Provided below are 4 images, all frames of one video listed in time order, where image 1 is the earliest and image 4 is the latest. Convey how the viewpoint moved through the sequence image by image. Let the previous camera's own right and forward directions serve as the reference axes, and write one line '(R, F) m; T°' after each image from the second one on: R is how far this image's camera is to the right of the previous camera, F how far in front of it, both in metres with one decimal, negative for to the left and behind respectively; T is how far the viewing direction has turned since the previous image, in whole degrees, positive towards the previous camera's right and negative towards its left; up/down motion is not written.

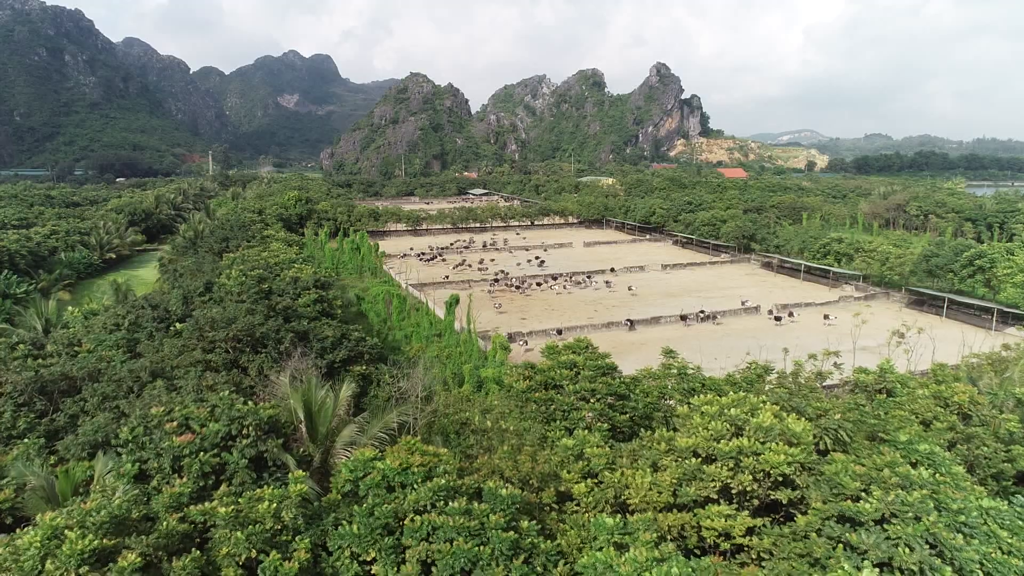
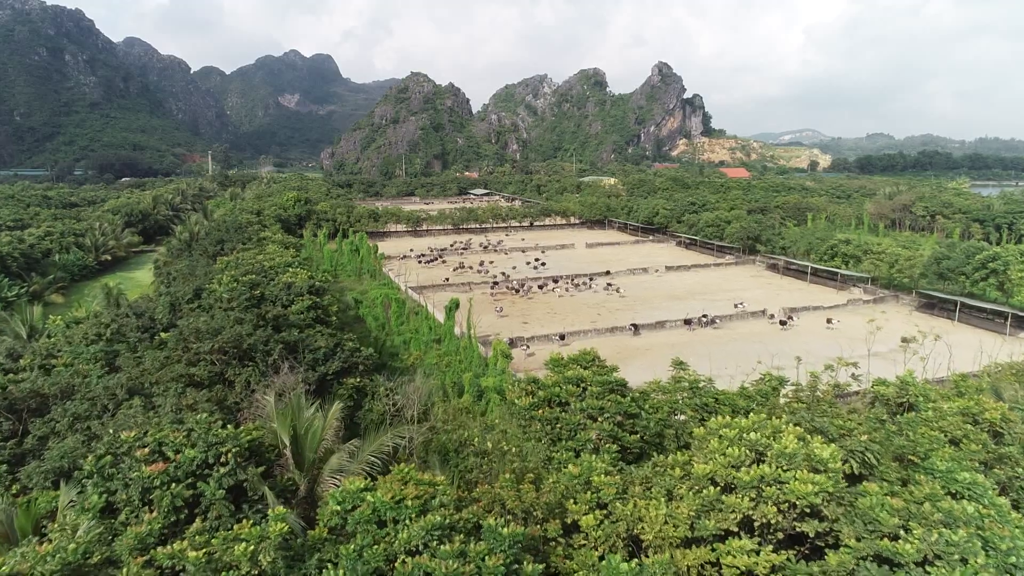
(0.0, +0.6) m; 0°
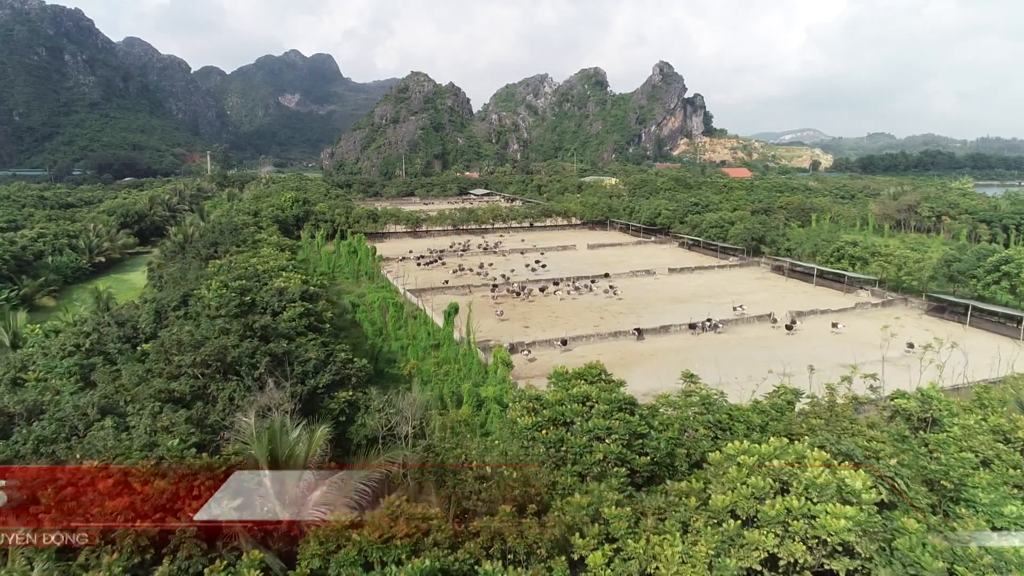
(0.0, +0.6) m; 0°
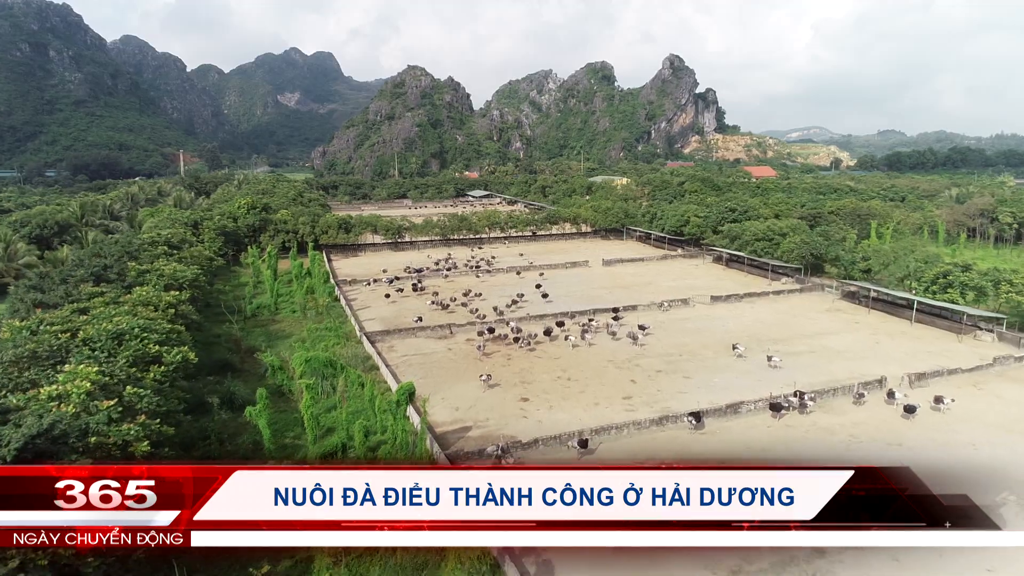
(+0.4, +7.8) m; 0°
